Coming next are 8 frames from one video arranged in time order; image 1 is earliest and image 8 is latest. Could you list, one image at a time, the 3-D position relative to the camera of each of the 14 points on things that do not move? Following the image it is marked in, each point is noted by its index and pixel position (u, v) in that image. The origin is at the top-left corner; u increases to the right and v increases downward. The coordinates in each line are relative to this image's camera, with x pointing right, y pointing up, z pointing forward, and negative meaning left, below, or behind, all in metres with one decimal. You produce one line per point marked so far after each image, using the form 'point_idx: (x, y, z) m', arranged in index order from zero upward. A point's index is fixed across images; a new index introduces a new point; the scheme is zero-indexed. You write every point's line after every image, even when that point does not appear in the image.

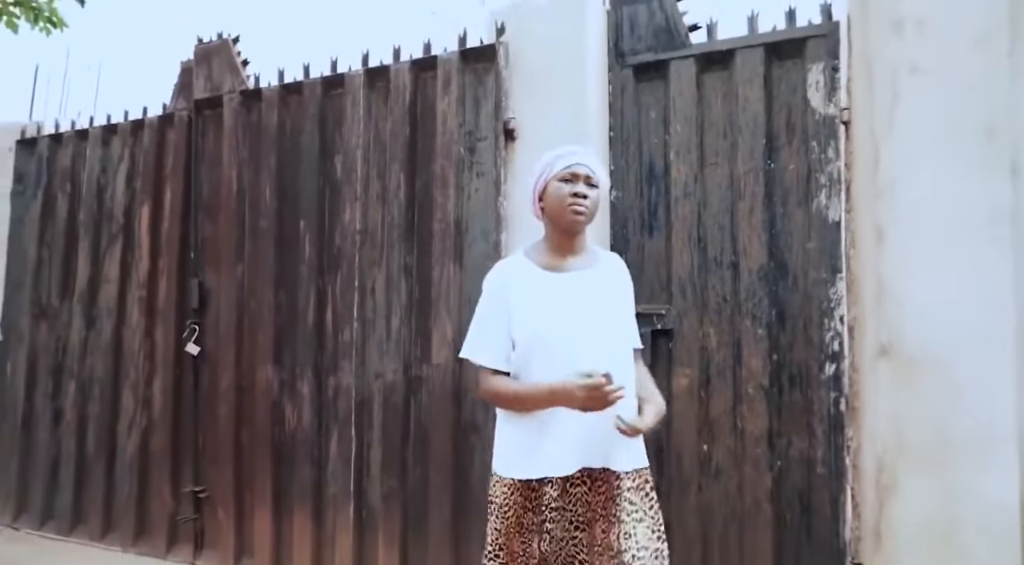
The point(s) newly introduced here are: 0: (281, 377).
0: (-0.8, -0.3, +2.3) m
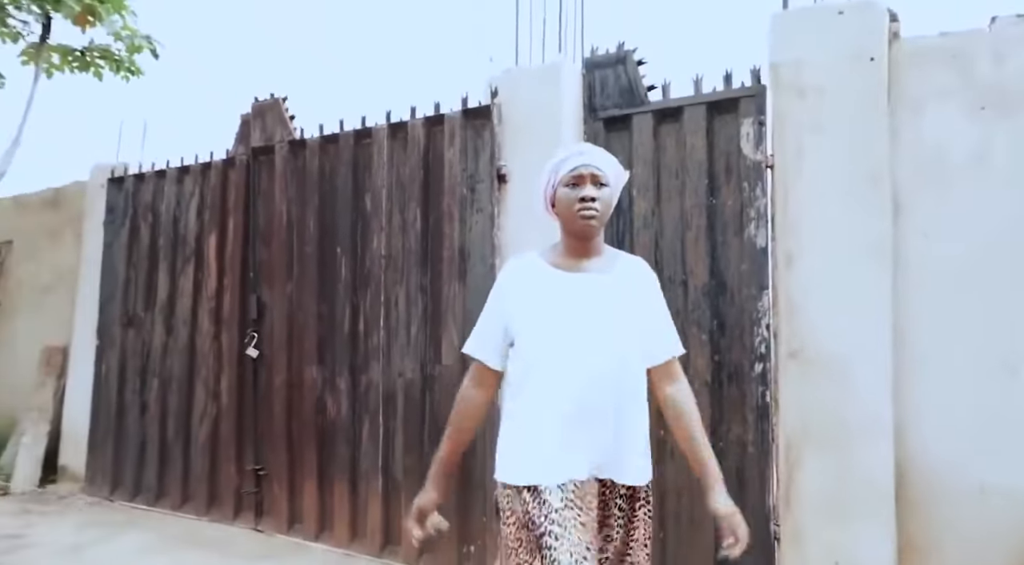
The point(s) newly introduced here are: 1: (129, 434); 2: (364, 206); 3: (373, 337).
0: (-0.8, -0.4, +2.8) m
1: (-2.0, -0.8, +3.5) m
2: (-0.6, +0.3, +2.8) m
3: (-0.6, -0.2, +2.7) m
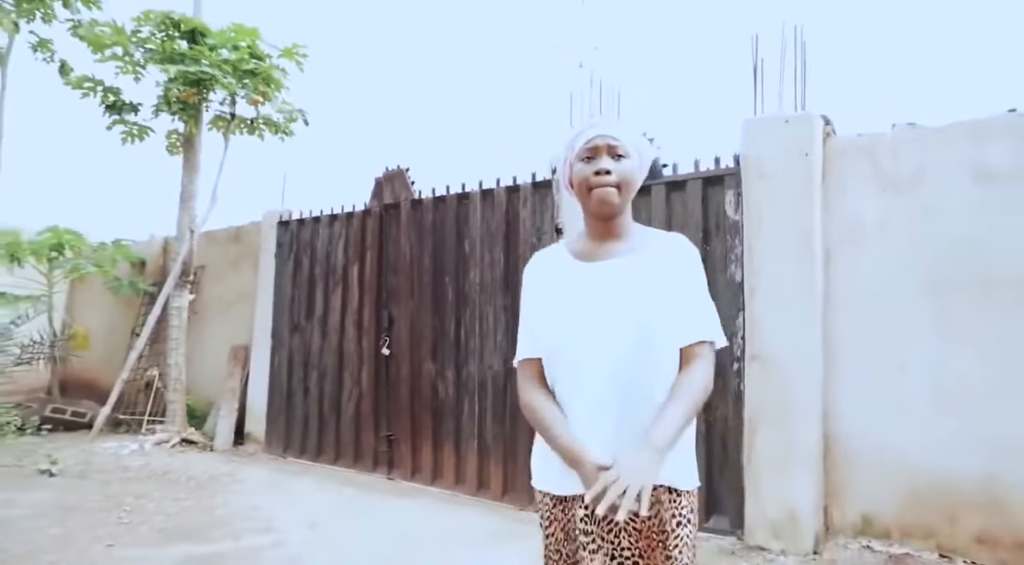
0: (-0.5, -0.5, +3.9) m
1: (-1.6, -0.9, +4.8) m
2: (-0.3, +0.2, +3.9) m
3: (-0.2, -0.3, +3.8) m
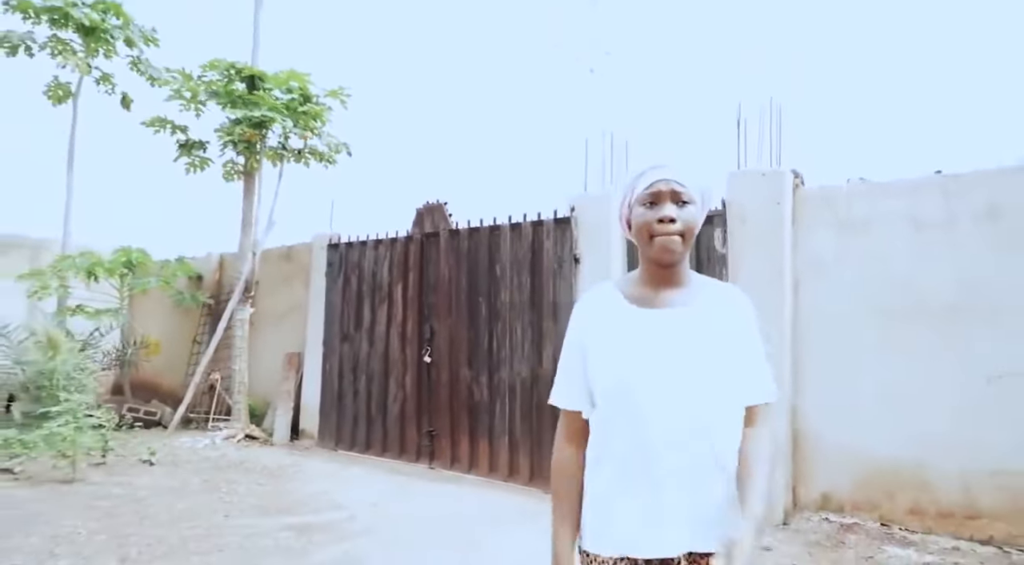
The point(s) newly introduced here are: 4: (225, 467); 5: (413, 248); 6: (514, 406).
0: (-0.3, -0.6, +4.6) m
1: (-1.4, -1.1, +5.5) m
2: (-0.1, +0.1, +4.6) m
3: (-0.1, -0.5, +4.5) m
4: (-2.1, -1.3, +4.7) m
5: (-0.8, +0.3, +5.1) m
6: (0.0, -0.8, +4.4) m
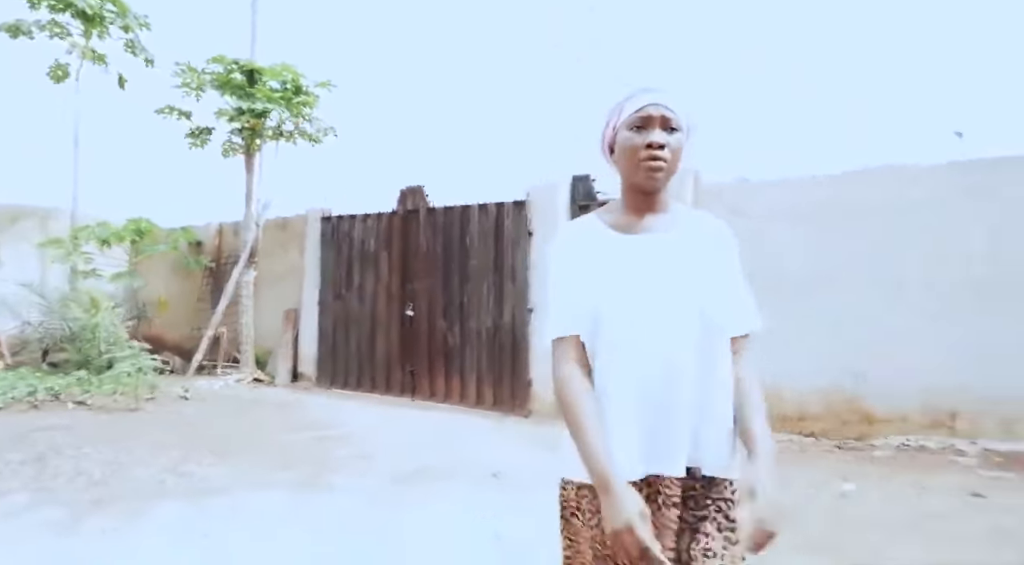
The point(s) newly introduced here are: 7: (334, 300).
0: (-0.6, -0.4, +5.8) m
1: (-1.7, -0.7, +6.6) m
2: (-0.4, +0.3, +5.6) m
3: (-0.3, -0.2, +5.6) m
4: (-2.4, -1.1, +5.8) m
5: (-1.1, +0.6, +6.1) m
6: (-0.3, -0.6, +5.5) m
7: (-1.8, -0.2, +6.6) m
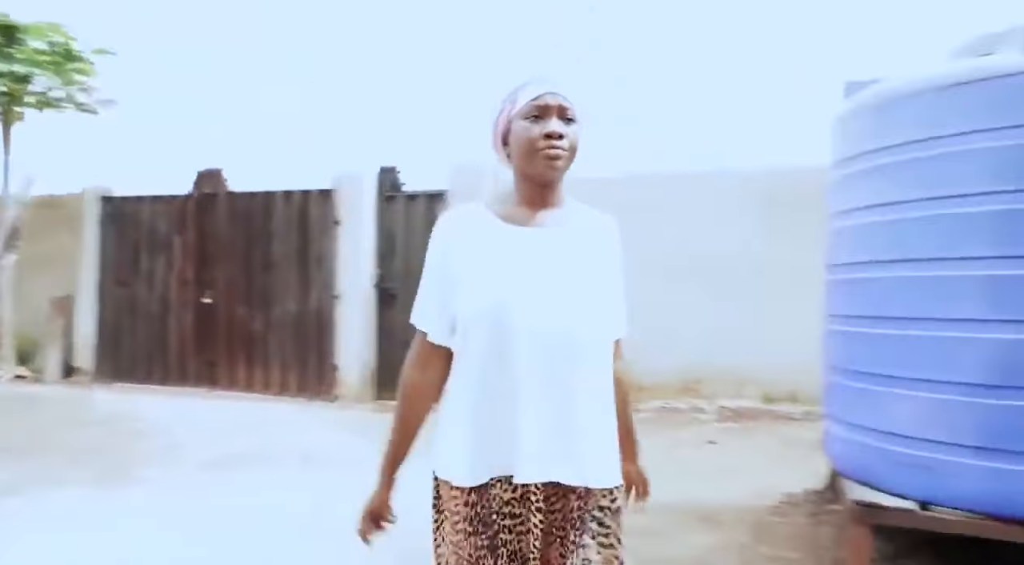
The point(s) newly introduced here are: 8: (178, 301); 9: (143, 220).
0: (-2.3, -0.3, +5.7) m
1: (-3.6, -0.6, +6.1) m
2: (-2.1, +0.5, +5.6) m
3: (-2.0, -0.1, +5.6) m
4: (-4.0, -0.9, +5.2) m
5: (-2.9, +0.7, +5.8) m
6: (-1.9, -0.5, +5.5) m
7: (-3.7, -0.1, +6.1) m
8: (-3.0, -0.2, +5.9) m
9: (-3.4, +0.6, +6.0) m
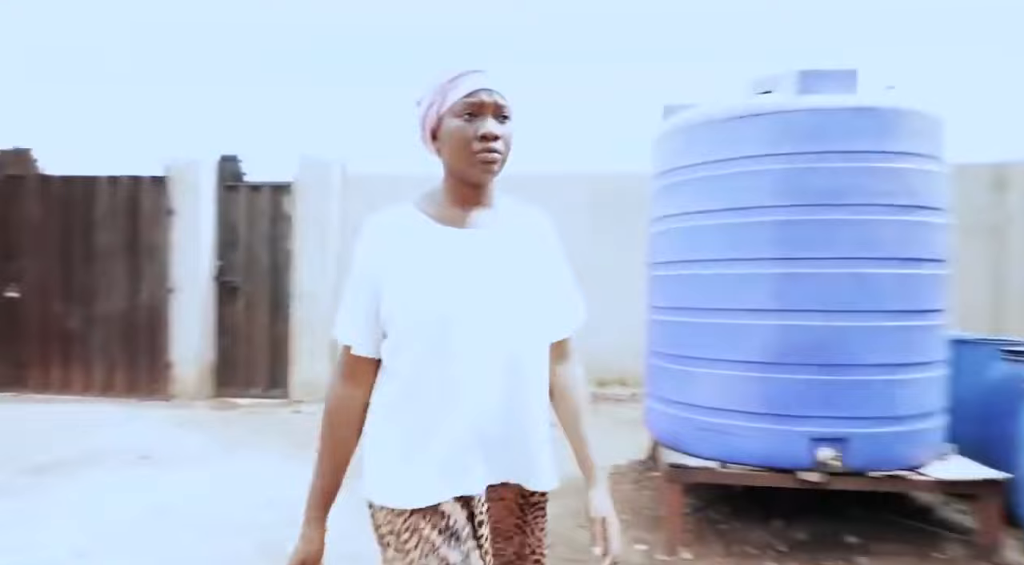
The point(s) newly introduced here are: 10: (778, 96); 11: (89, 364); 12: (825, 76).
0: (-3.5, -0.2, +5.2) m
1: (-4.9, -0.5, +5.3) m
2: (-3.3, +0.5, +5.1) m
3: (-3.2, 0.0, +5.1) m
4: (-5.1, -0.9, +4.3) m
5: (-4.1, +0.7, +5.2) m
6: (-3.1, -0.4, +5.1) m
7: (-5.0, 0.0, +5.3) m
8: (-4.3, -0.1, +5.2) m
9: (-4.7, +0.6, +5.3) m
10: (+1.1, +0.8, +2.8) m
11: (-3.3, -0.7, +5.2) m
12: (+1.3, +0.9, +2.8) m
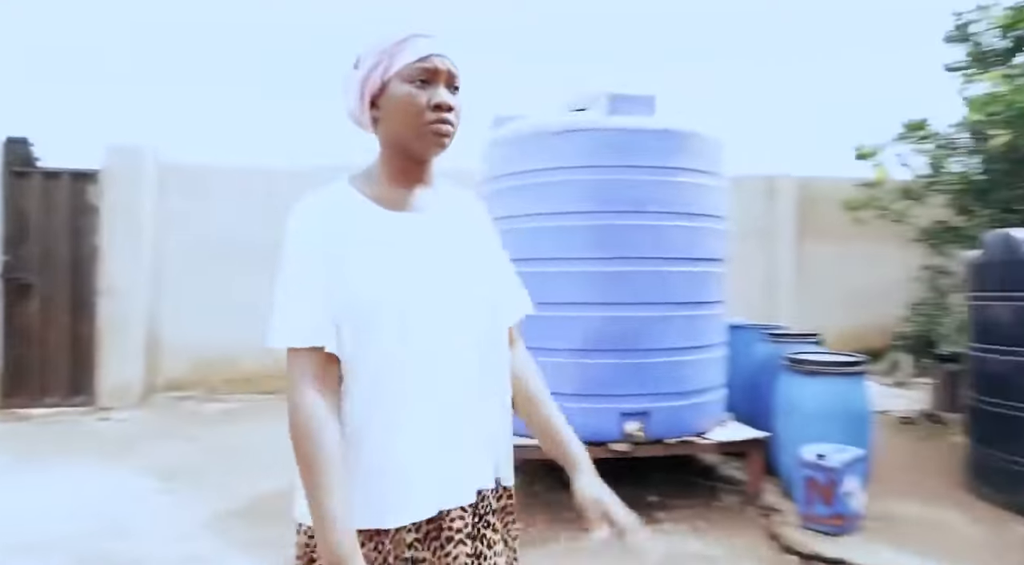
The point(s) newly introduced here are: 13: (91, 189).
0: (-4.7, -0.2, +4.3) m
1: (-6.1, -0.5, +4.1) m
2: (-4.5, +0.5, +4.3) m
3: (-4.4, 0.0, +4.3) m
4: (-6.0, -0.9, +3.1) m
5: (-5.3, +0.8, +4.2) m
6: (-4.3, -0.4, +4.4) m
7: (-6.2, 0.0, +4.0) m
8: (-5.5, -0.1, +4.2) m
9: (-5.9, +0.7, +4.1) m
10: (+0.4, +0.8, +3.2) m
11: (-4.5, -0.6, +4.4) m
12: (+0.6, +0.9, +3.2) m
13: (-3.0, +0.6, +4.8) m
